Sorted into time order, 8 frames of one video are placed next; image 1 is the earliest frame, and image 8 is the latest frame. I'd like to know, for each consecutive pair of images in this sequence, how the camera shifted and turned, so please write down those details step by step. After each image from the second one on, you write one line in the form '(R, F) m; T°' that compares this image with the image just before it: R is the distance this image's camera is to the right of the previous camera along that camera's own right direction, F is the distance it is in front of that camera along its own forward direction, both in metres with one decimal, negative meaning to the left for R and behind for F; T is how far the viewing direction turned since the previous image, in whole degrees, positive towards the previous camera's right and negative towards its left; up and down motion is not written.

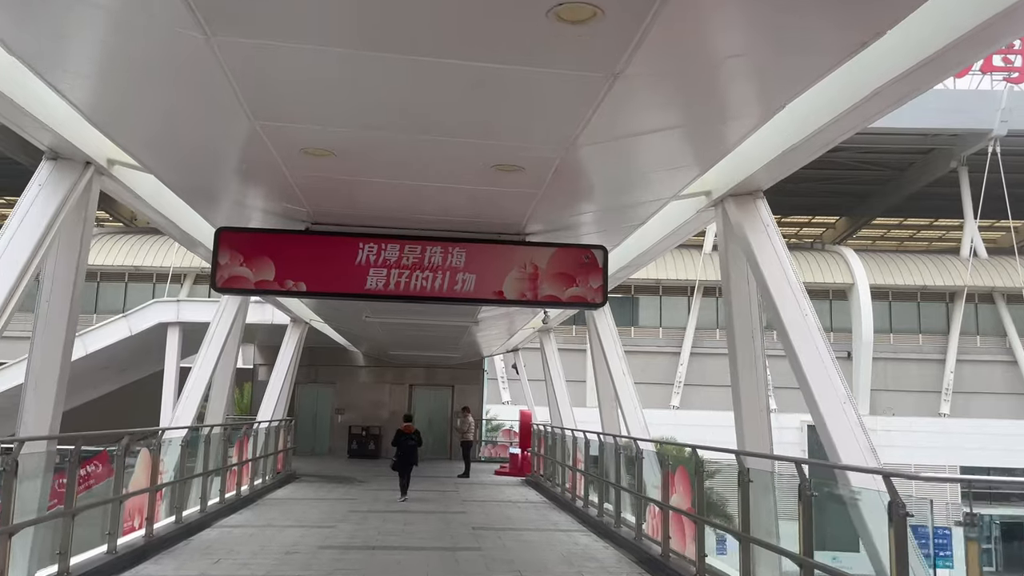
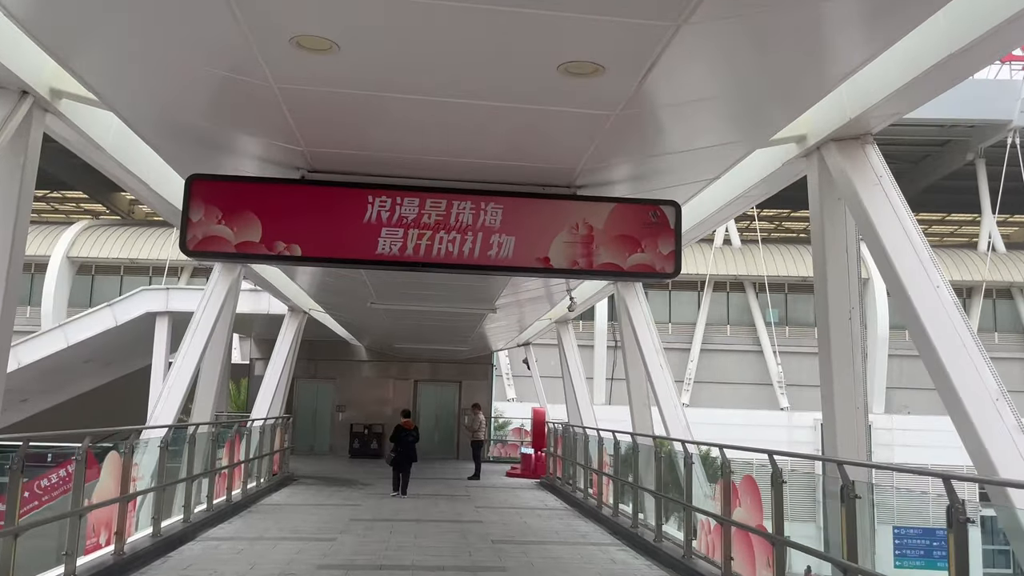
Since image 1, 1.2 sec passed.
(-0.3, +1.3) m; 0°
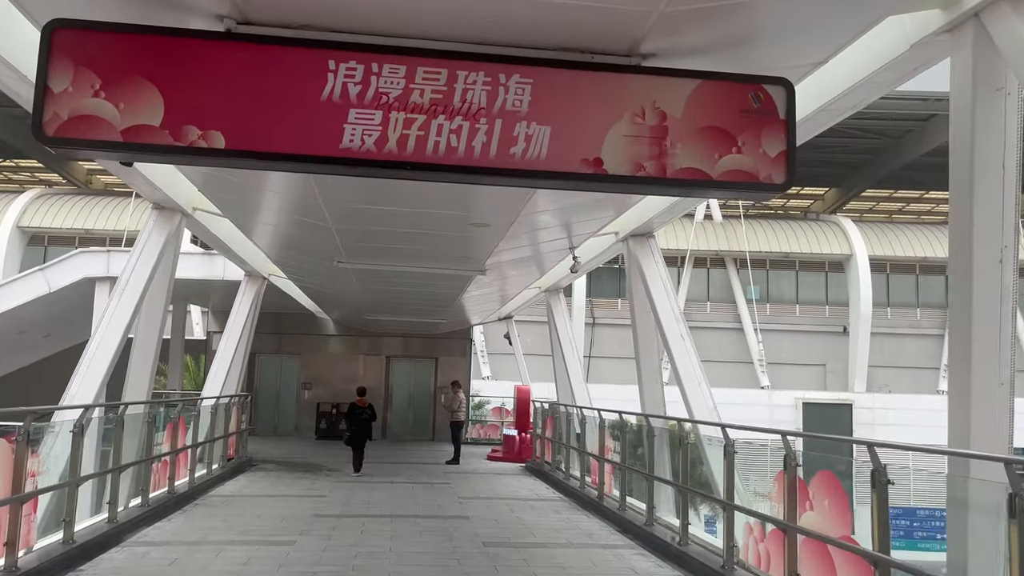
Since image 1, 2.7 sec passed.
(-0.2, +1.6) m; +2°
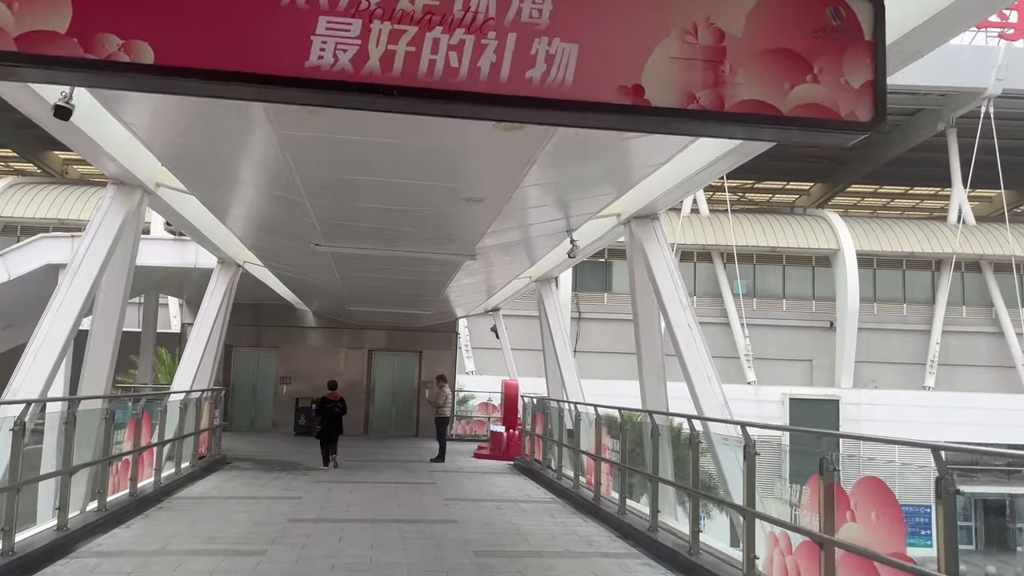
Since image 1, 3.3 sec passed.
(-0.1, +0.7) m; +1°
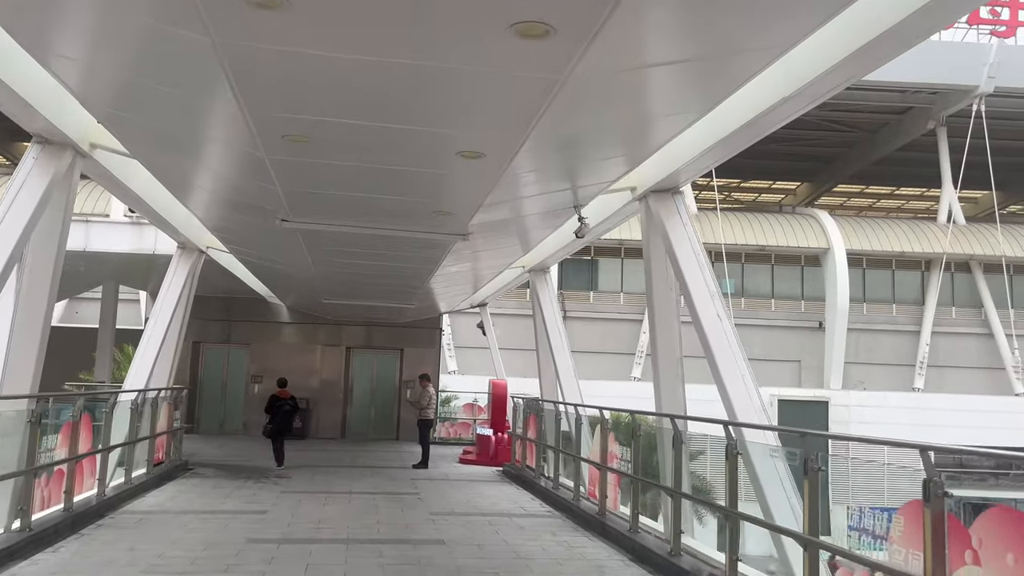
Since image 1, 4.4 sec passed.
(-0.2, +1.2) m; +1°
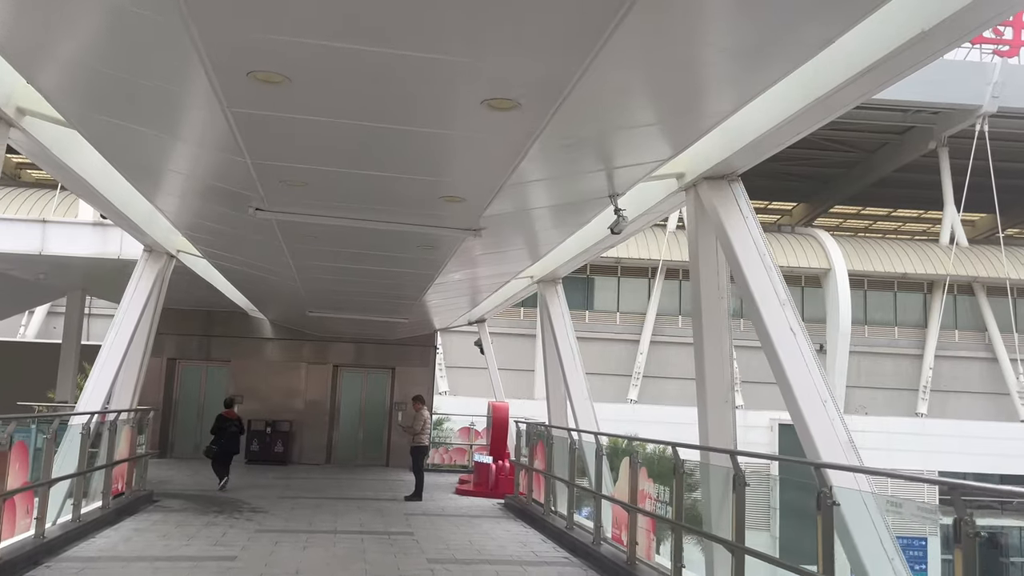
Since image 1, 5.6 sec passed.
(-0.2, +1.3) m; +1°
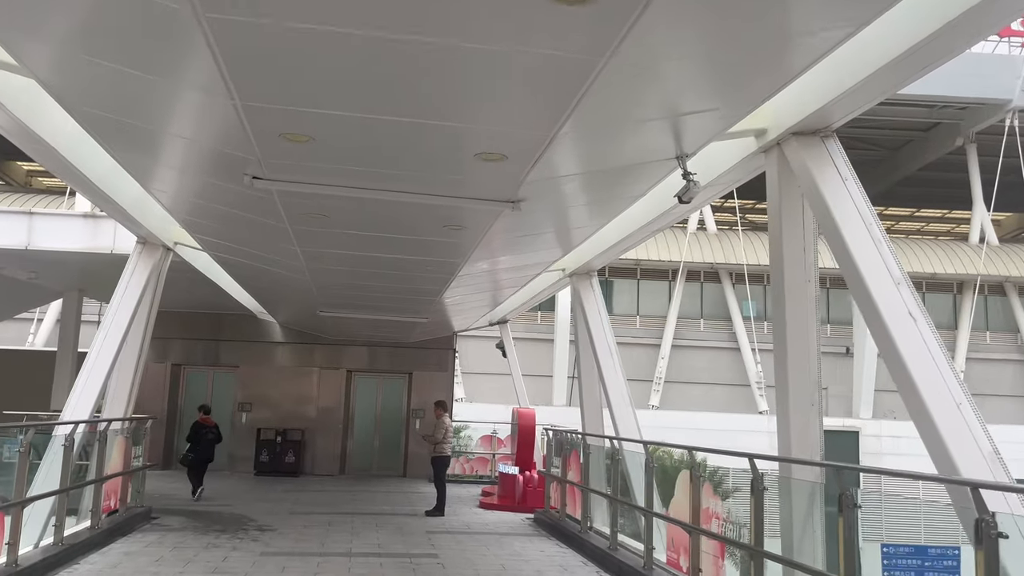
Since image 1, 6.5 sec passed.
(-0.2, +1.0) m; -1°
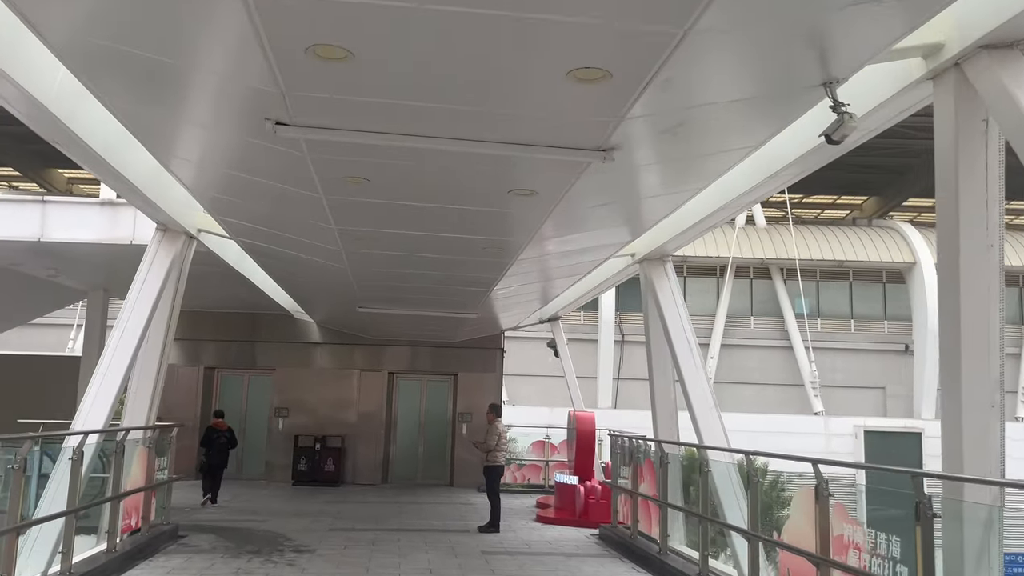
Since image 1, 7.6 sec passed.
(-0.3, +1.2) m; -2°
